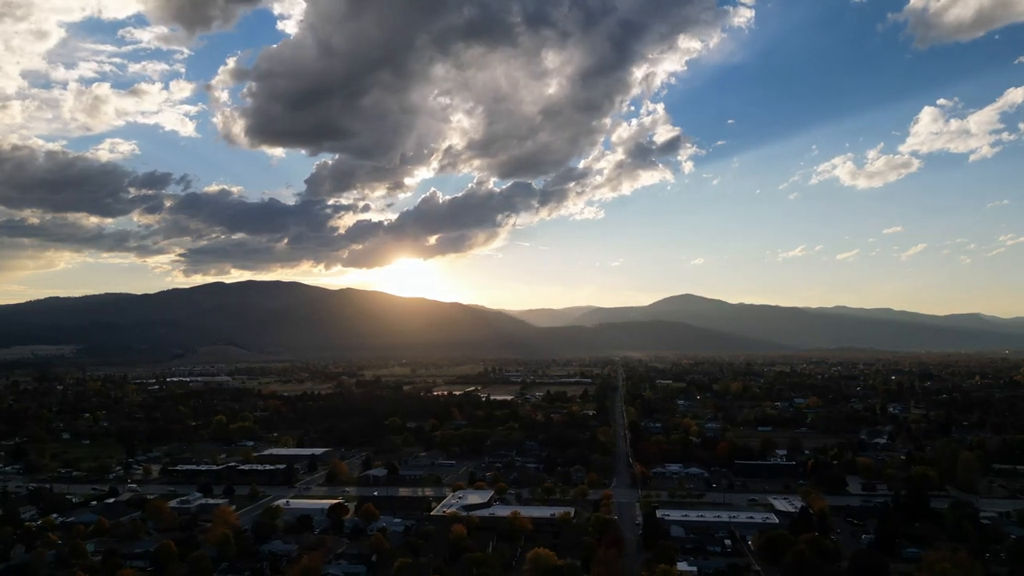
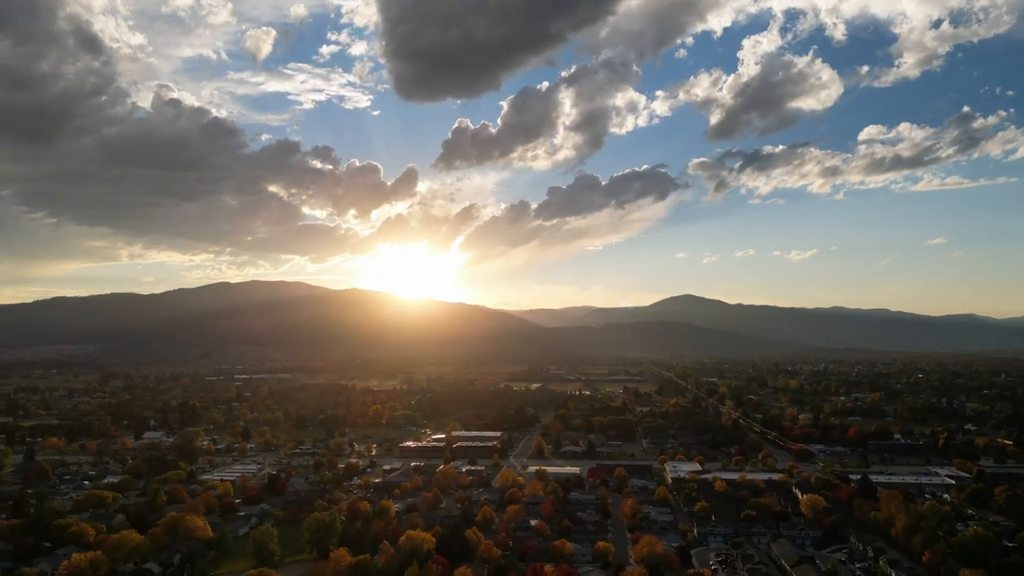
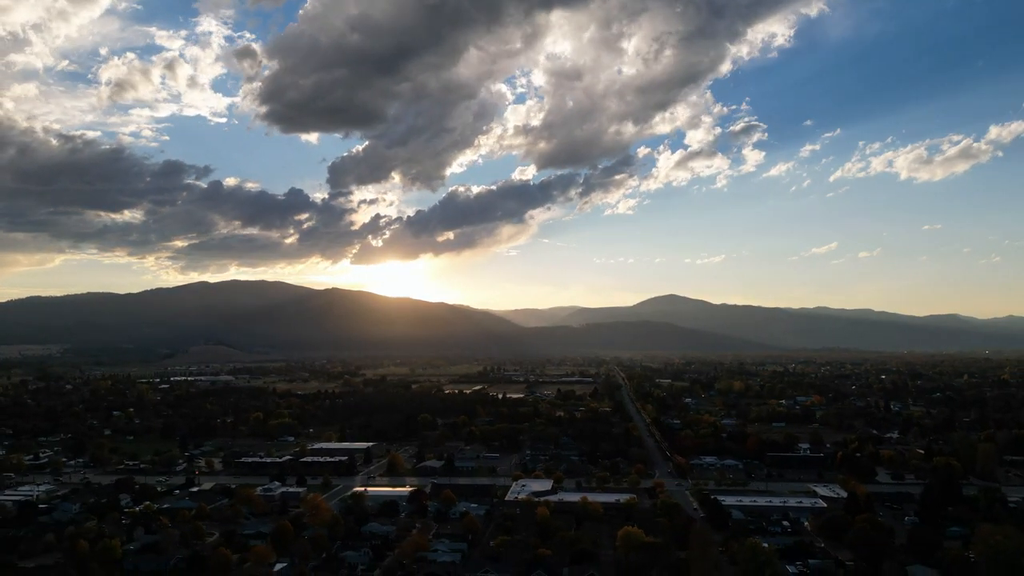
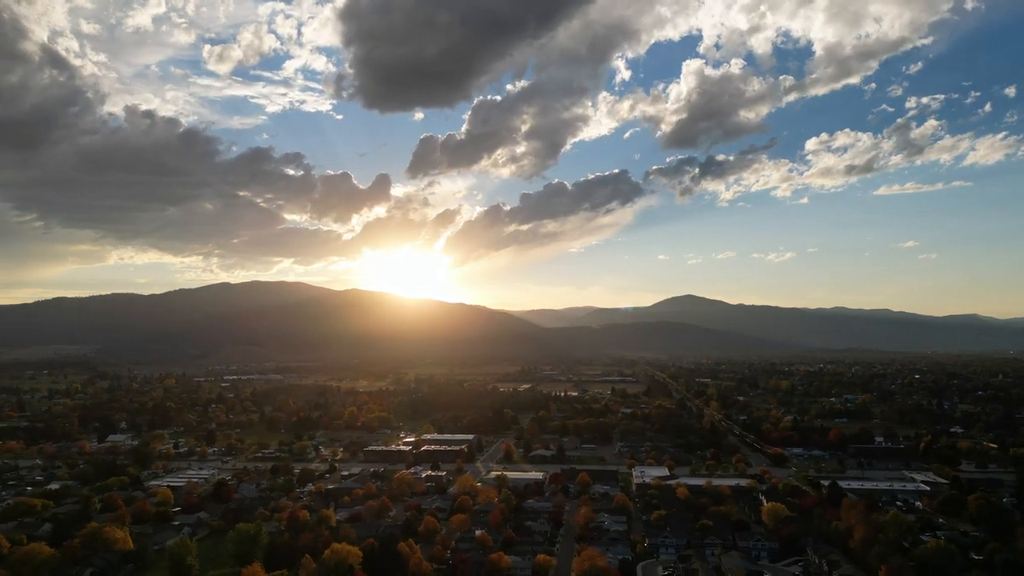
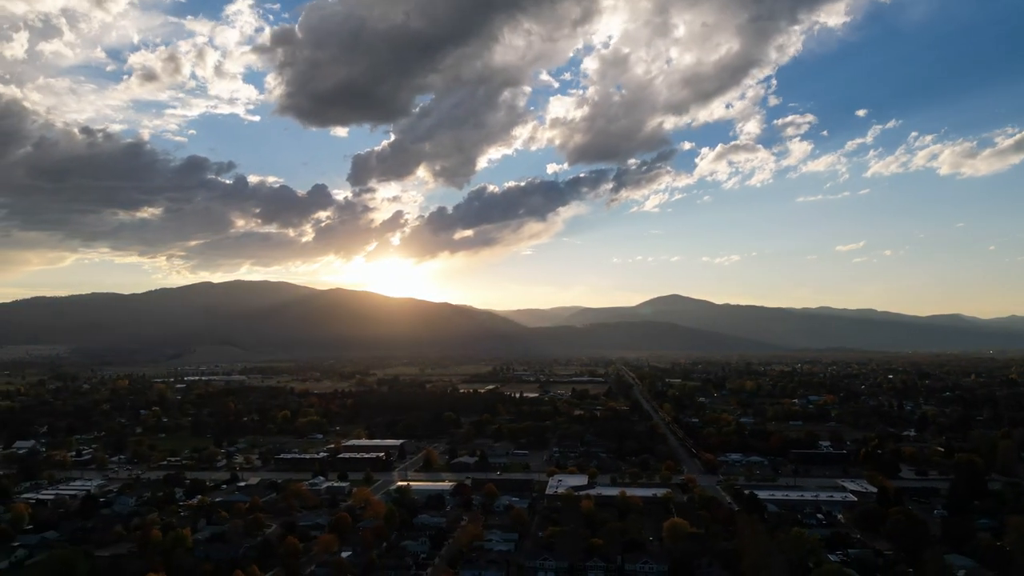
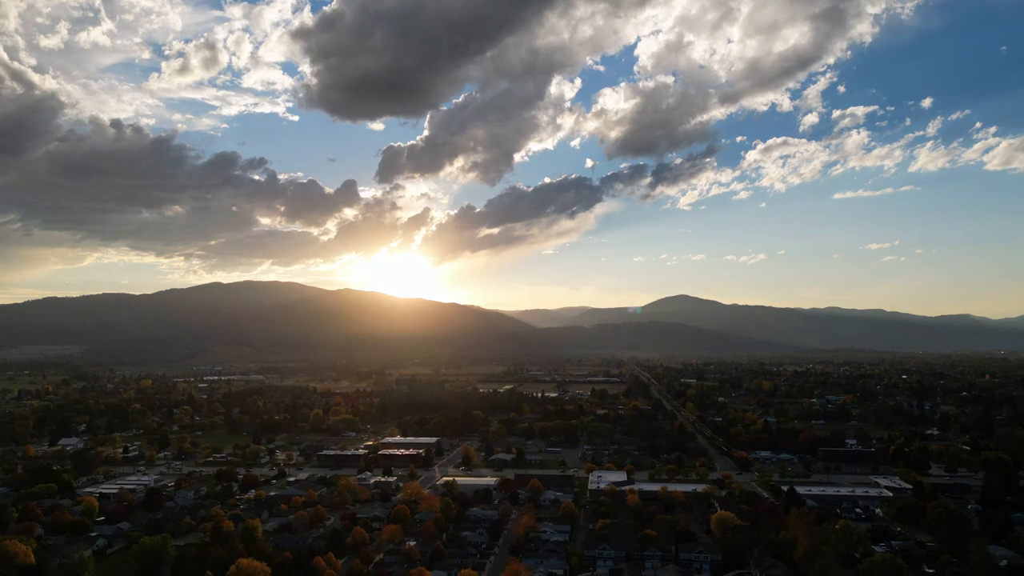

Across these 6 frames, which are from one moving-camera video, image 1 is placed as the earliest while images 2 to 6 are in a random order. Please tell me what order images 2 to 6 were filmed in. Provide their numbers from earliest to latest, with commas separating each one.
3, 5, 6, 4, 2
